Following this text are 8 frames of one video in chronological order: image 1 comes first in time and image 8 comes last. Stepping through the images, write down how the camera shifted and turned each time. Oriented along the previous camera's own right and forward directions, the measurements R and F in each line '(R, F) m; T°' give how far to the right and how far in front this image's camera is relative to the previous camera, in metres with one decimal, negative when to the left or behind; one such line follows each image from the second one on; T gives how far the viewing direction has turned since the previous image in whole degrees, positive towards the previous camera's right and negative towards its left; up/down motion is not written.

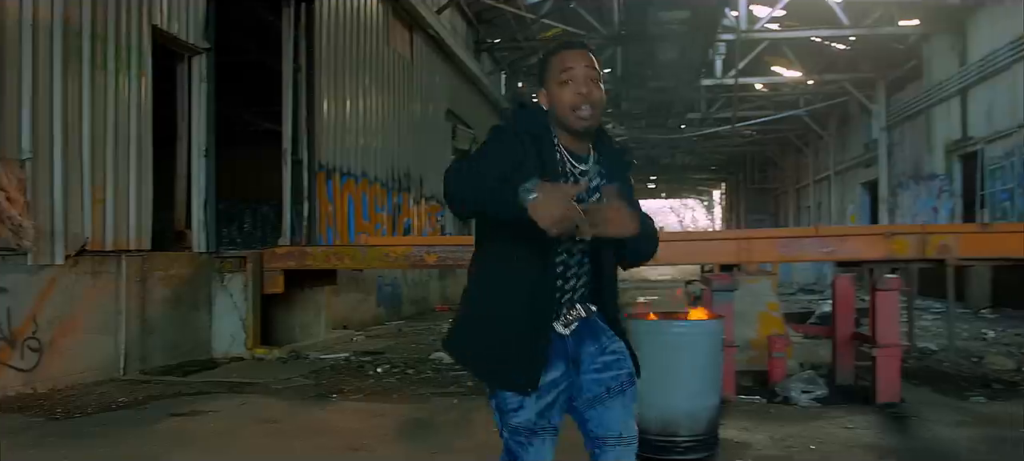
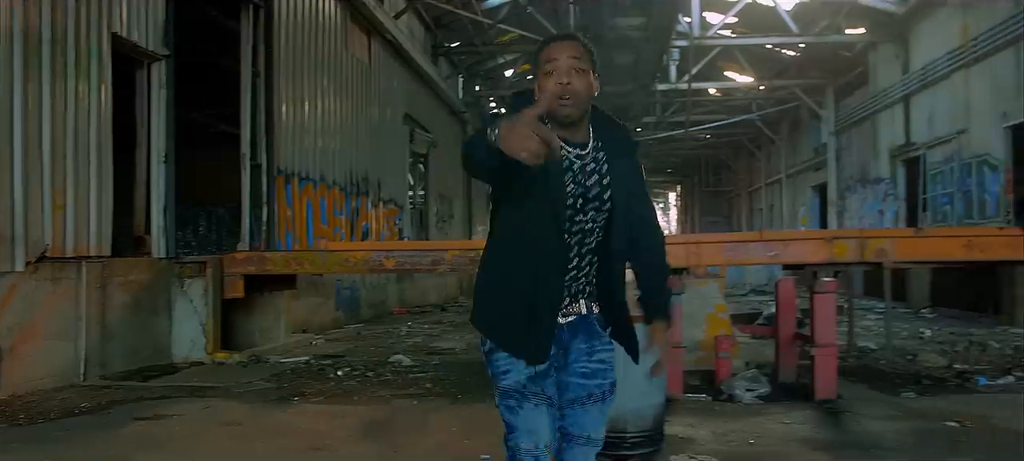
(0.0, -0.2) m; +3°
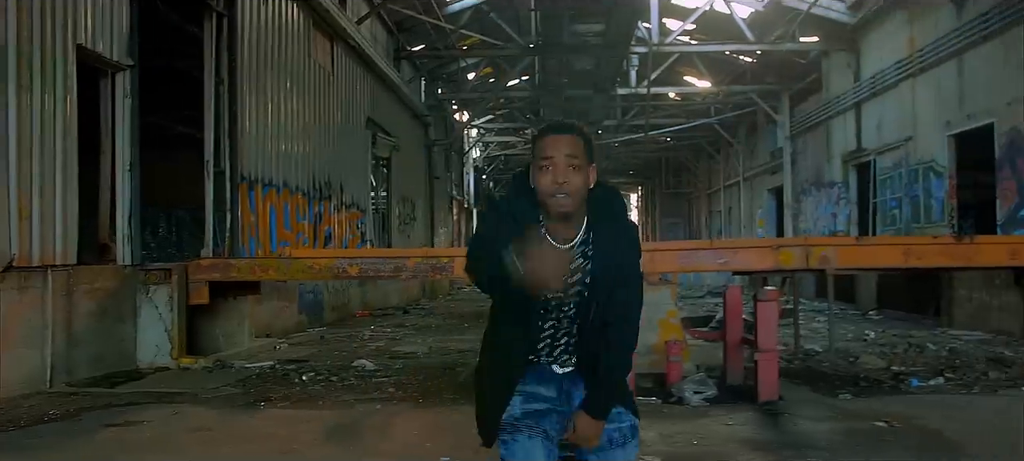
(0.0, -0.2) m; +2°
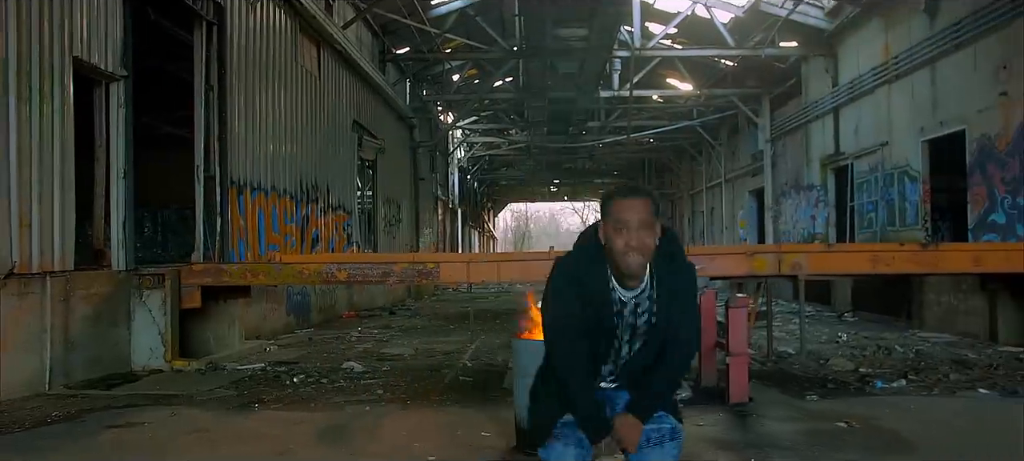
(0.0, -0.2) m; +1°
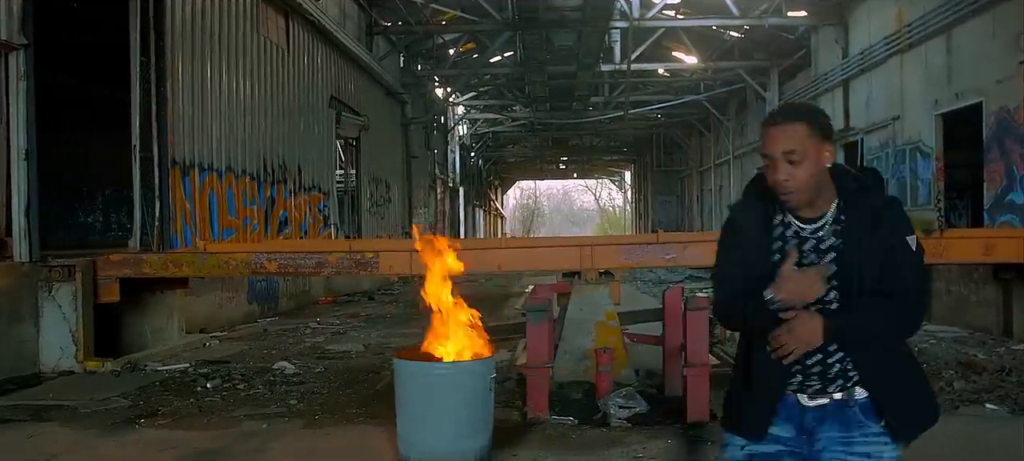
(+0.5, +0.8) m; -1°
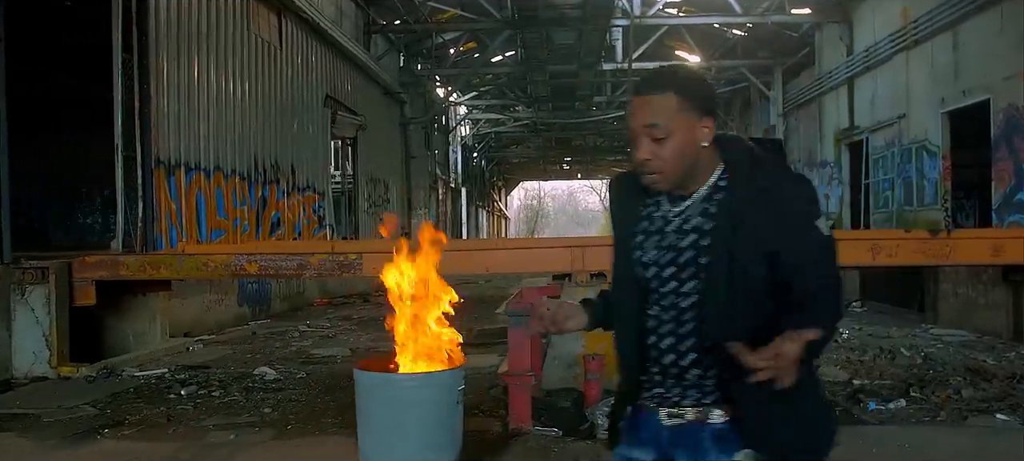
(+0.1, +0.2) m; 0°
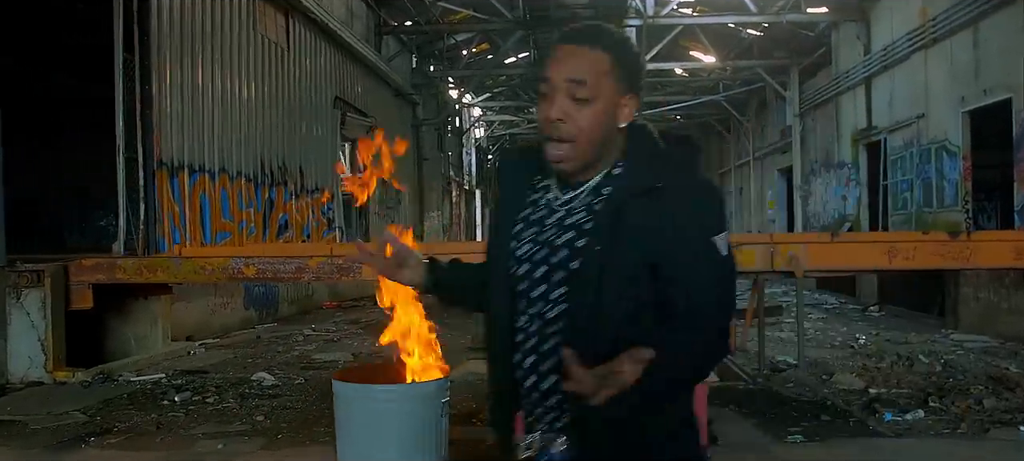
(+0.1, +0.2) m; -1°
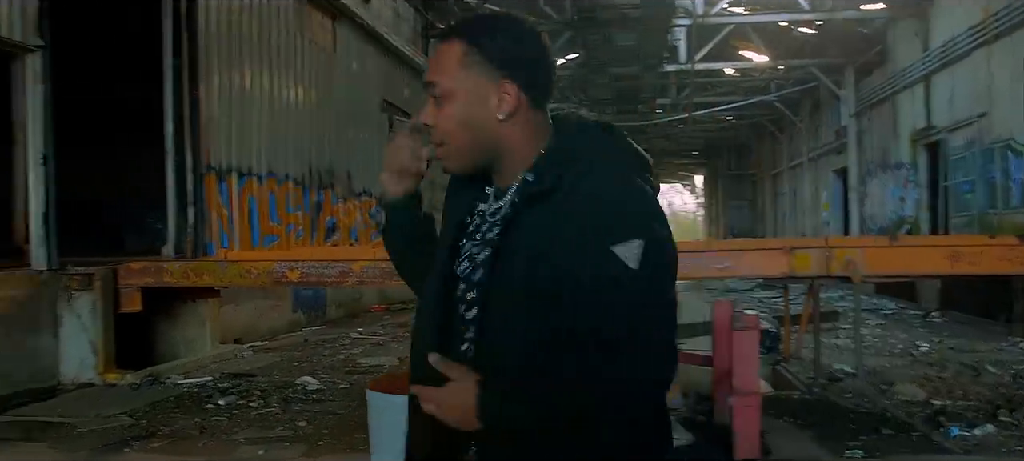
(0.0, +0.1) m; -3°
